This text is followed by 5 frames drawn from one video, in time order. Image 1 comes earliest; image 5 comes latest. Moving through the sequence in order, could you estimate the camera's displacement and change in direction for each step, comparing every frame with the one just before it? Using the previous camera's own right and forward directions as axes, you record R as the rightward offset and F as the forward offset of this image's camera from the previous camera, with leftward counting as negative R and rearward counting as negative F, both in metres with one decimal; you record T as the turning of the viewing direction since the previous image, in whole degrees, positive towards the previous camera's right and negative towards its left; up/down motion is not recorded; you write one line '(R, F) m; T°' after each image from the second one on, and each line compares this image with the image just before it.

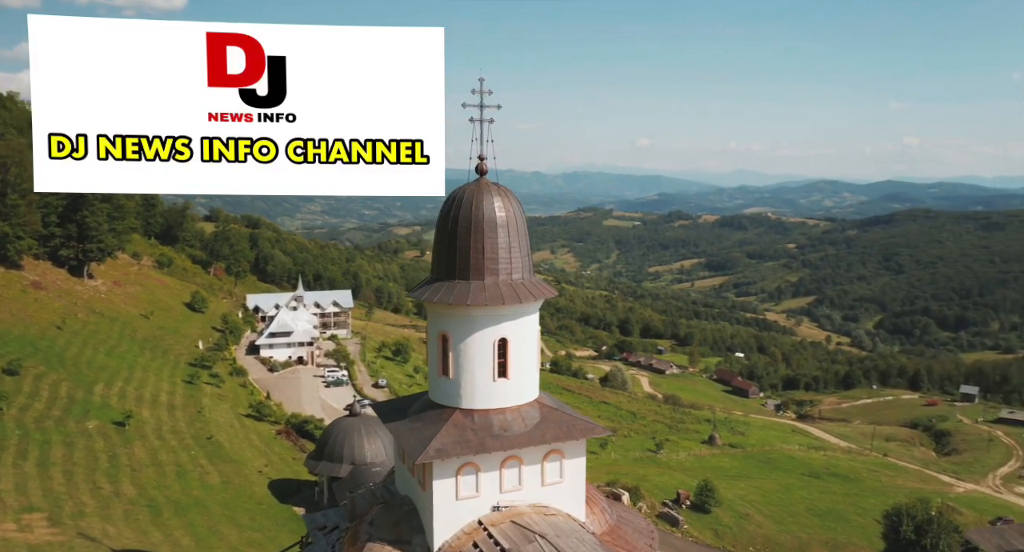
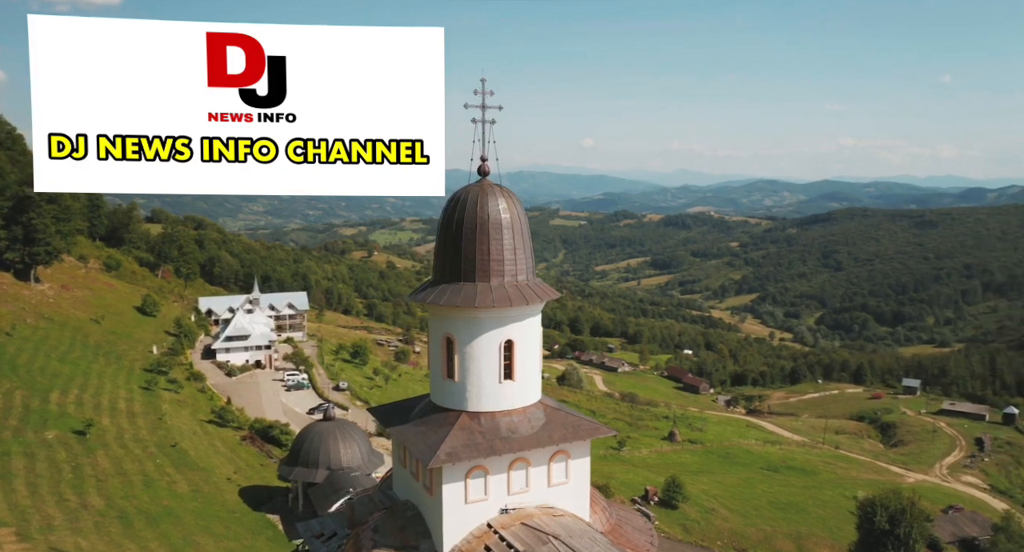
(-1.0, +0.1) m; +4°
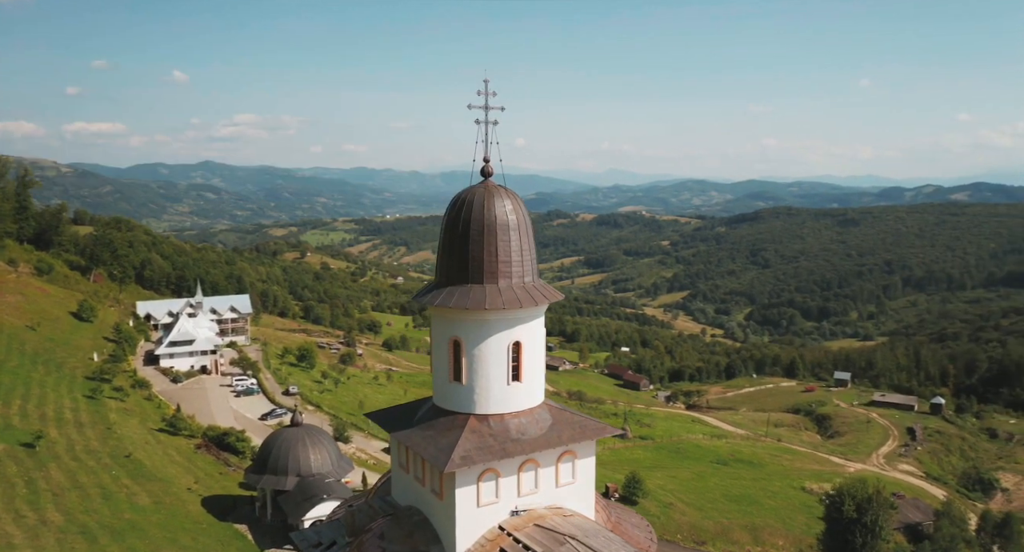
(-1.3, +0.1) m; +5°
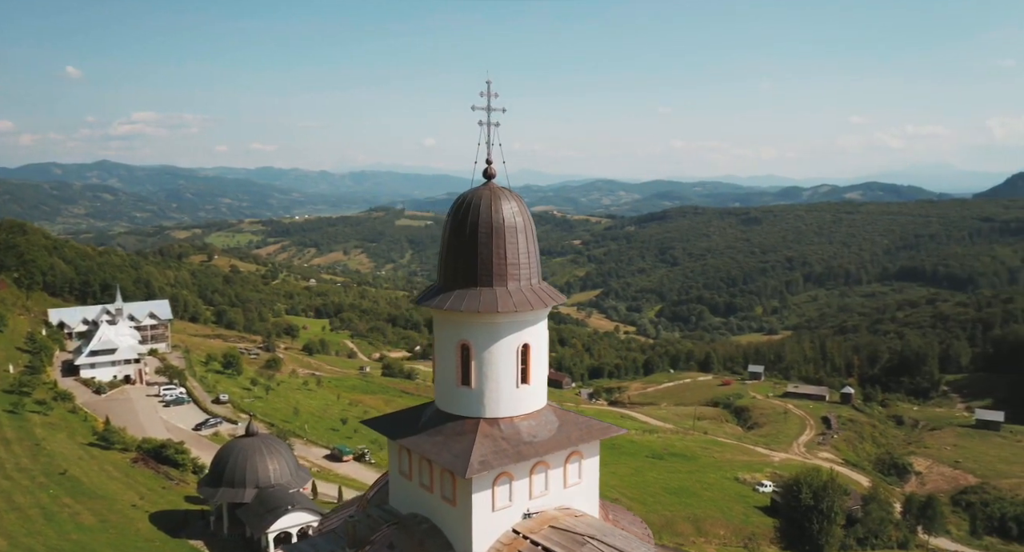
(-1.6, +0.1) m; +6°
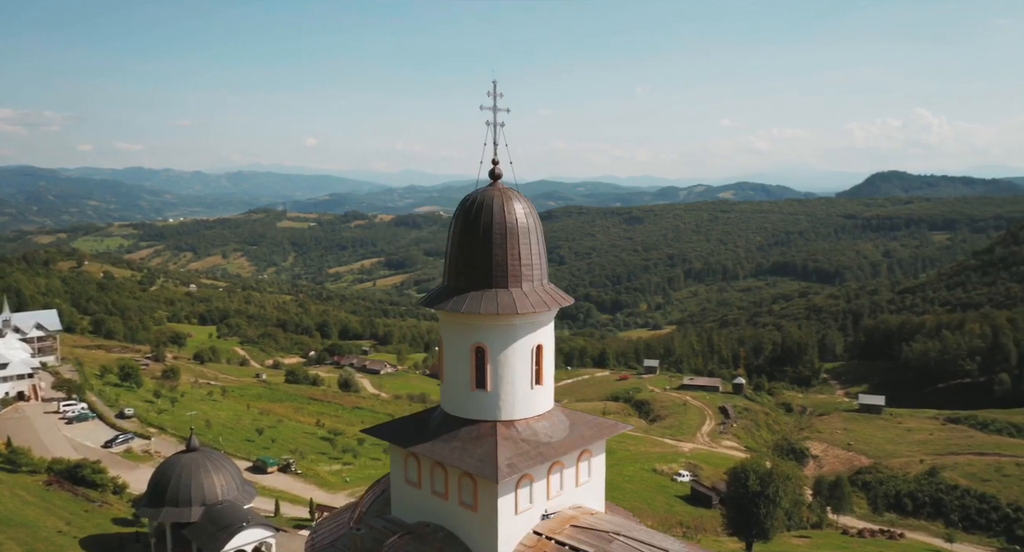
(-2.1, +0.1) m; +8°
